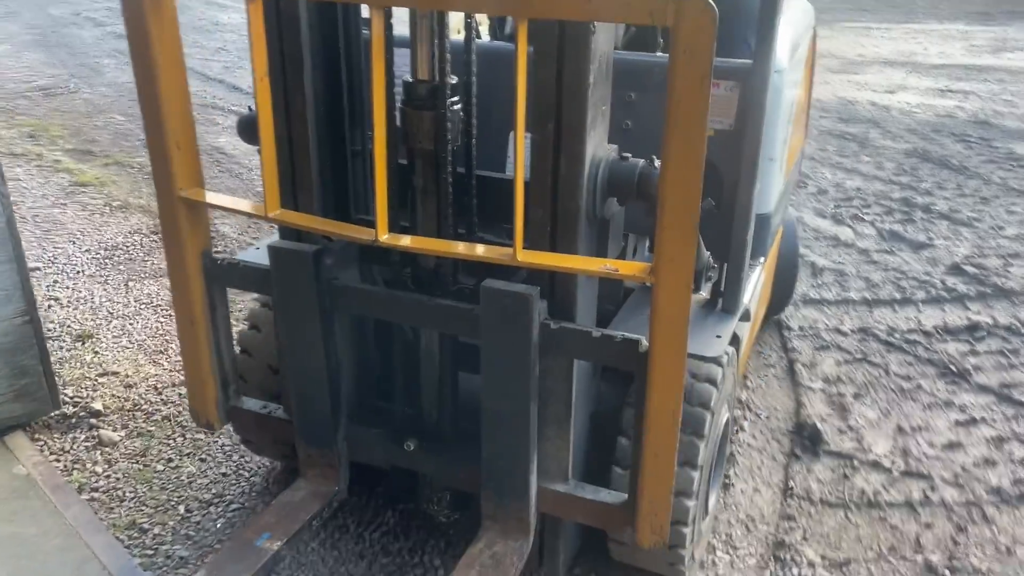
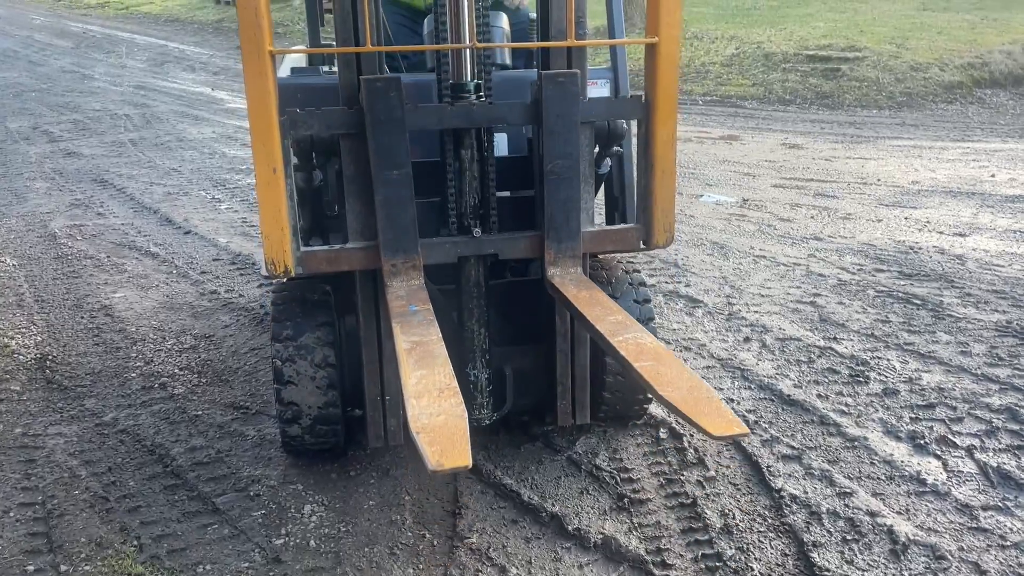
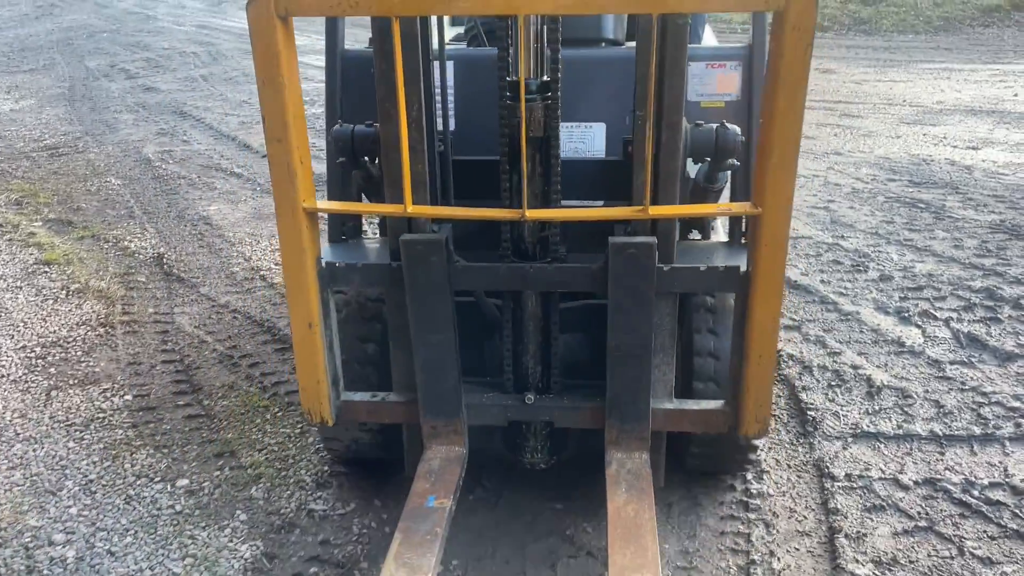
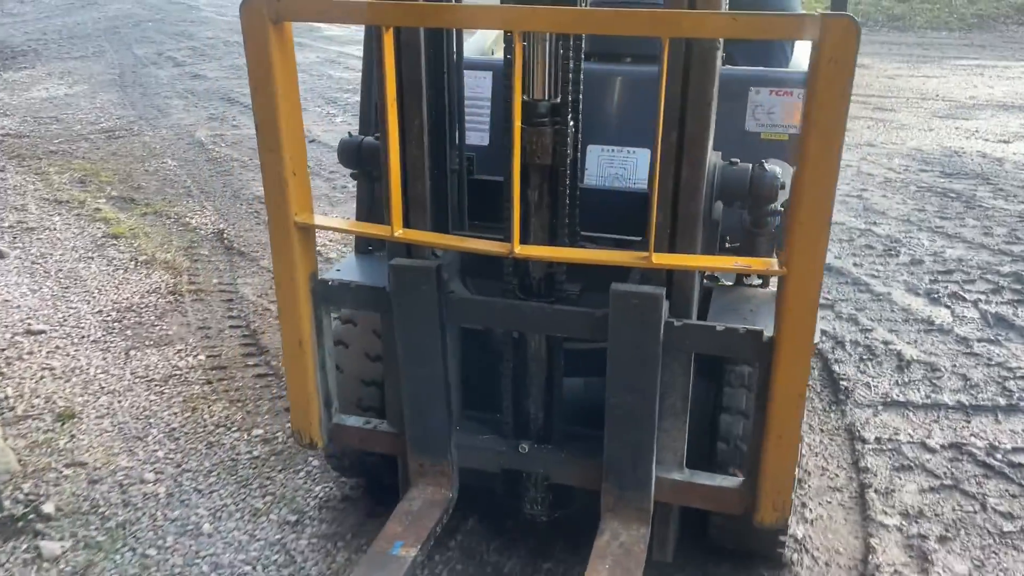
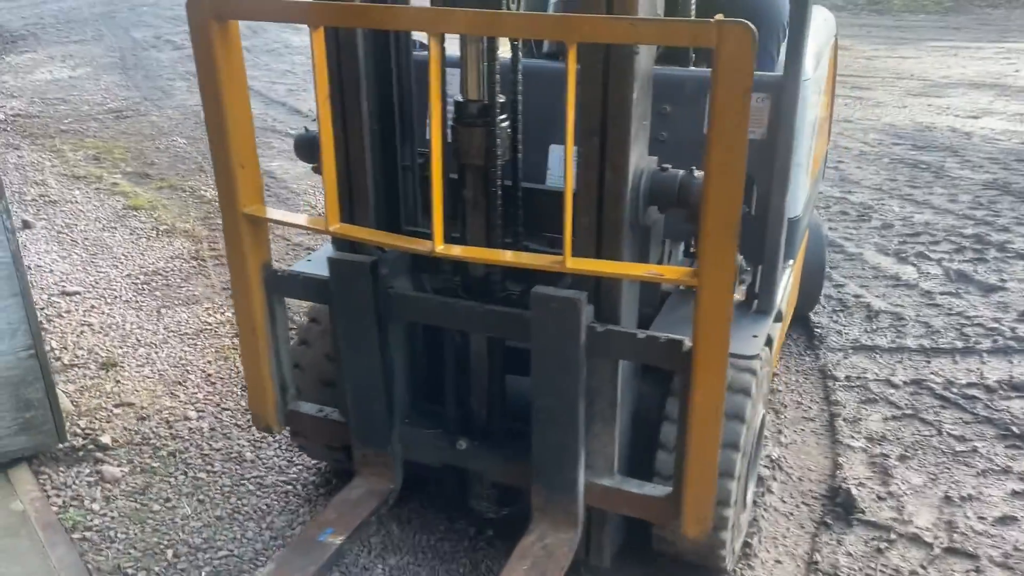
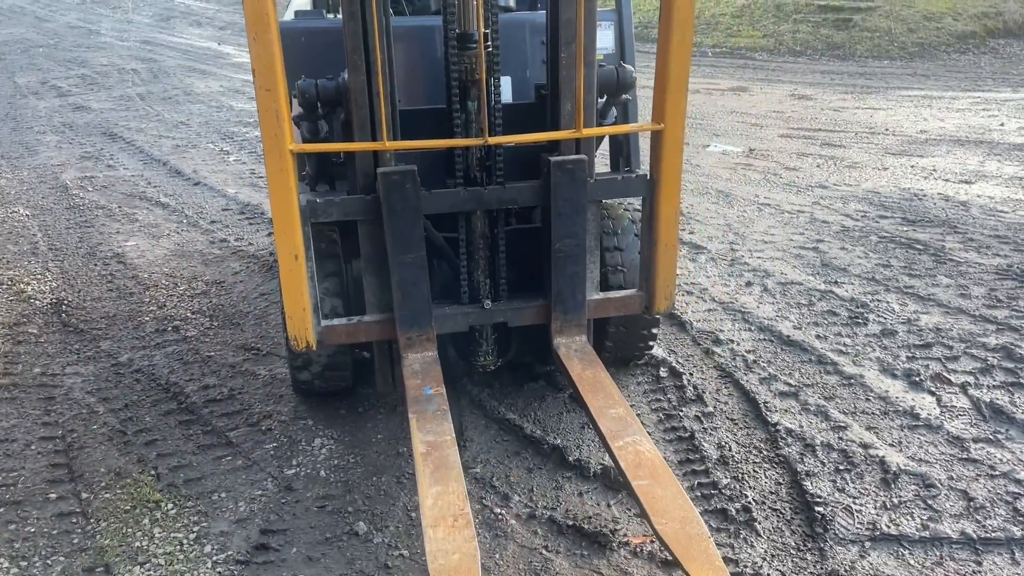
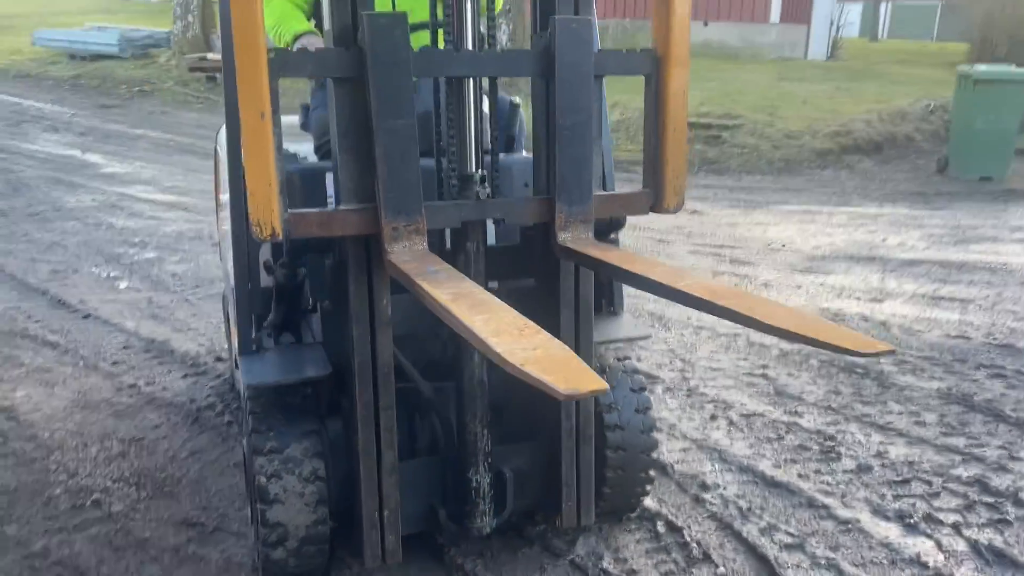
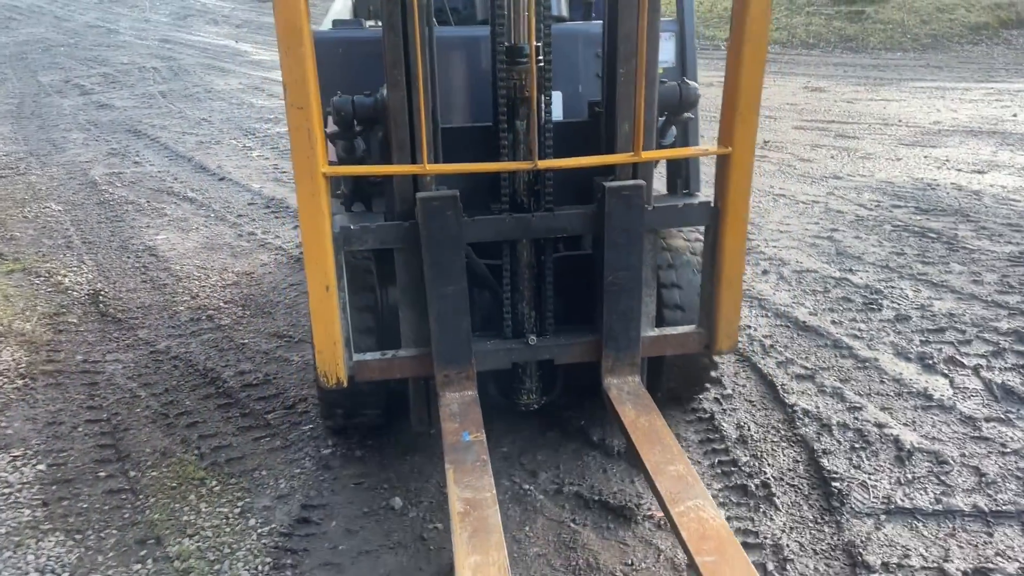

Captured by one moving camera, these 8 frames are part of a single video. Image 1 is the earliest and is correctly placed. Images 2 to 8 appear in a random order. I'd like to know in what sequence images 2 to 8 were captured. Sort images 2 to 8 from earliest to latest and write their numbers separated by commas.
5, 4, 3, 8, 6, 2, 7
